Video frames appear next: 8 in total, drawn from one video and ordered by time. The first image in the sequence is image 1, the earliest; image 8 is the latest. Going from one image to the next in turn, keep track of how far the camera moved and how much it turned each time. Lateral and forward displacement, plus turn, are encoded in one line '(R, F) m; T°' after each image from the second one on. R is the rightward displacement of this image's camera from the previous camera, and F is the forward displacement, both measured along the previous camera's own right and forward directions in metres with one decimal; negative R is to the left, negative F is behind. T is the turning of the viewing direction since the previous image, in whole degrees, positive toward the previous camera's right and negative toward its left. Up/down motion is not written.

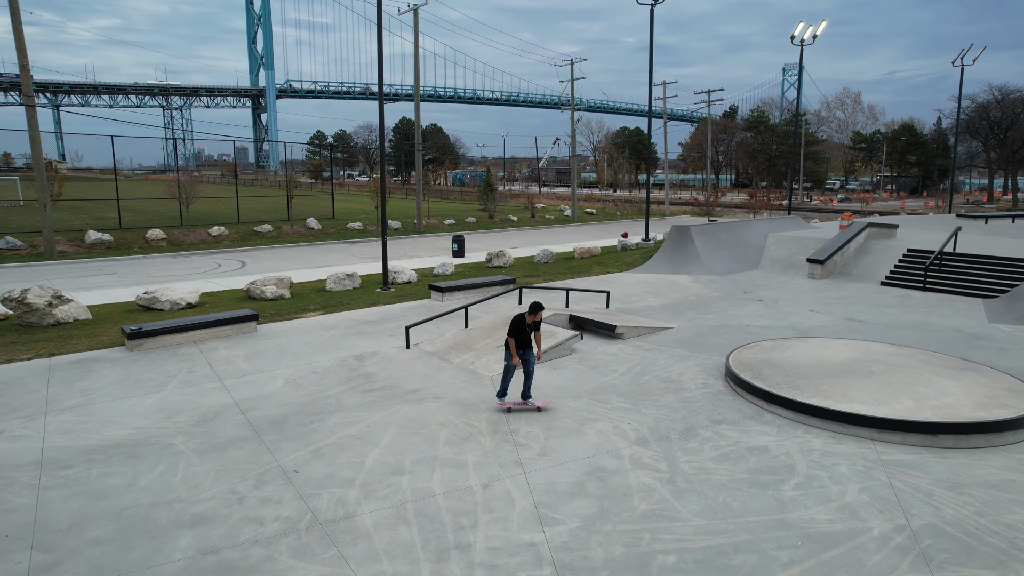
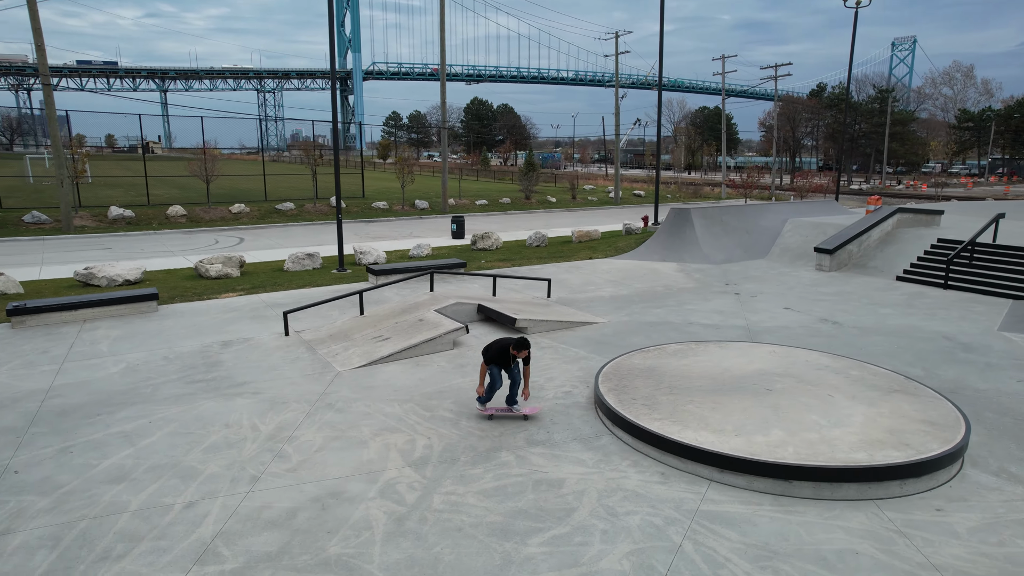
(+2.8, +1.3) m; -8°
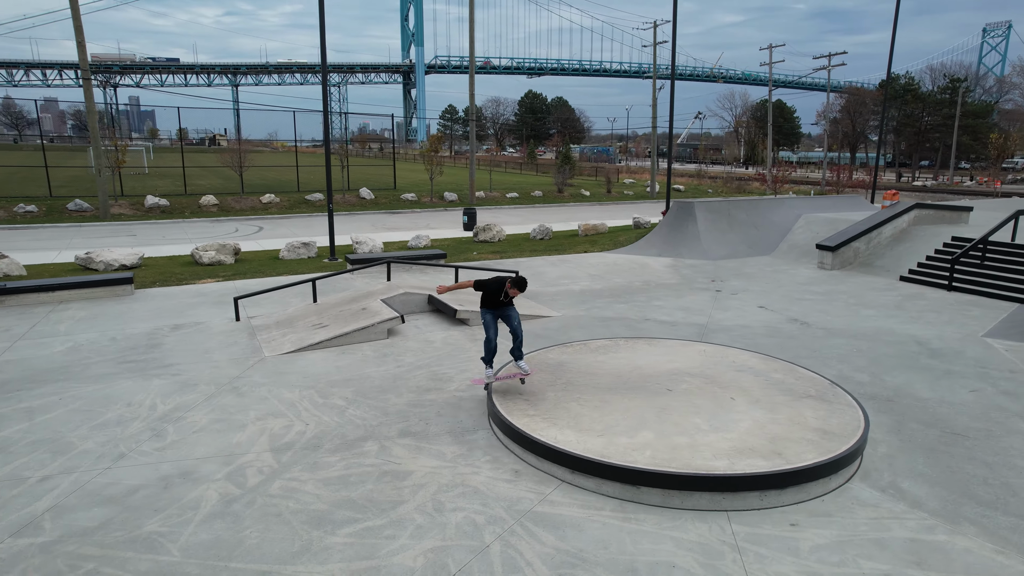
(+1.7, +0.2) m; -5°
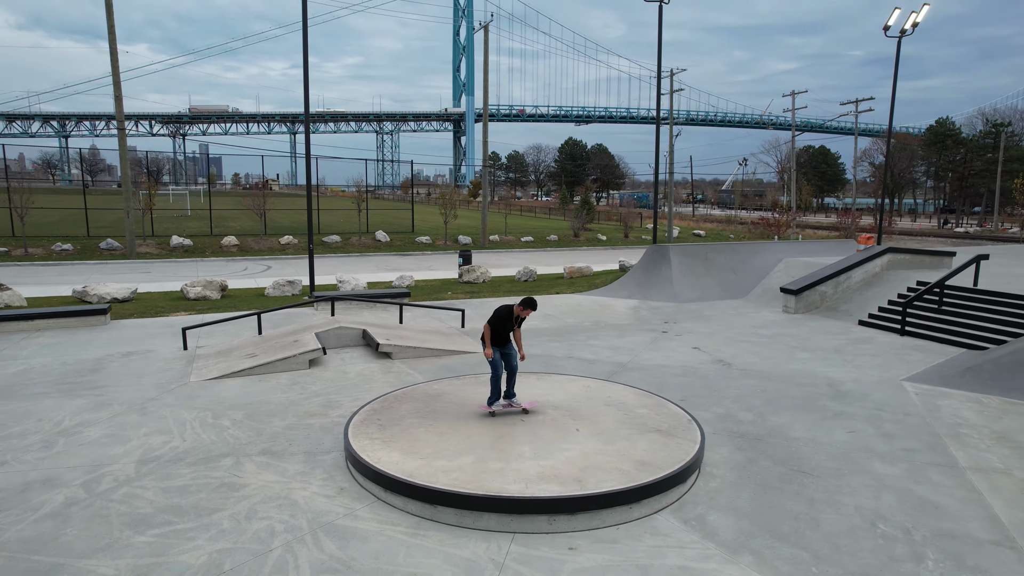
(+1.9, -0.3) m; -4°
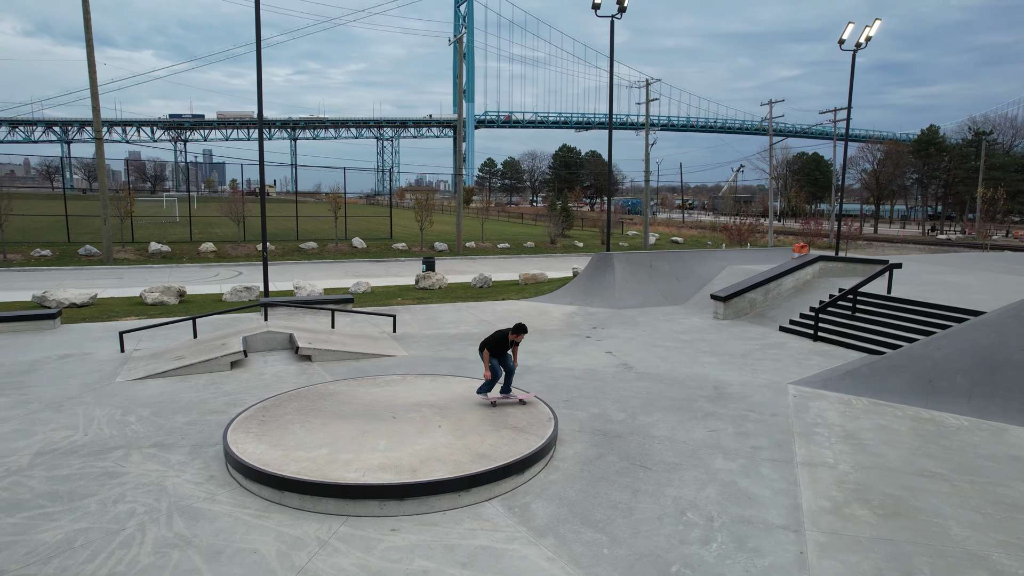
(+1.4, -0.5) m; 0°
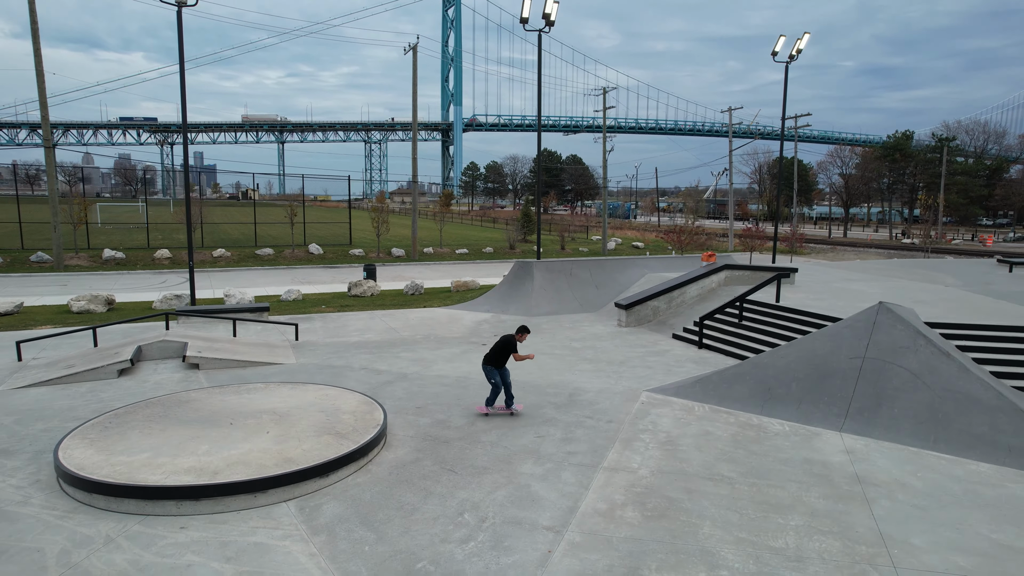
(+1.9, -0.5) m; 0°
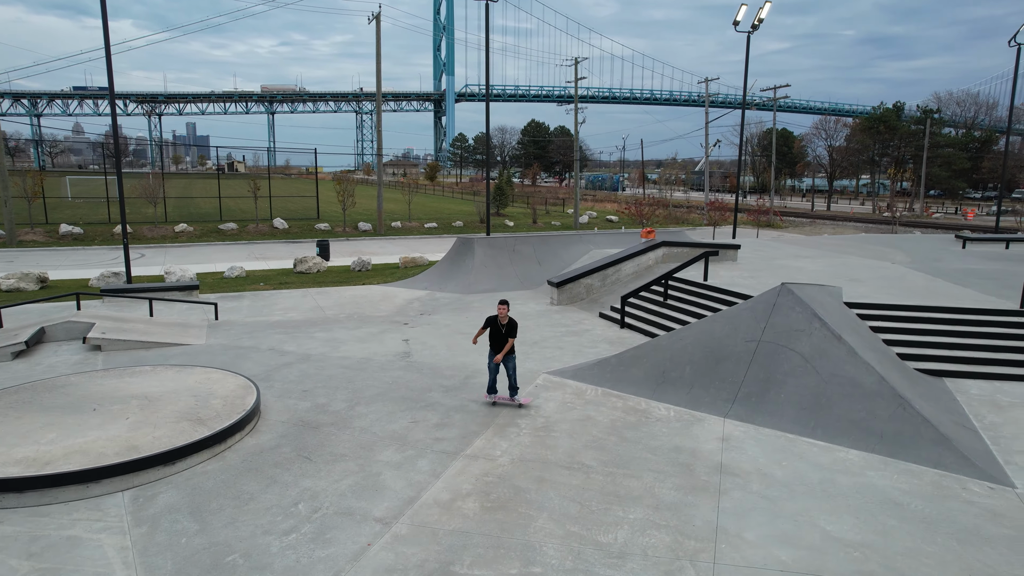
(+1.5, +0.2) m; 0°
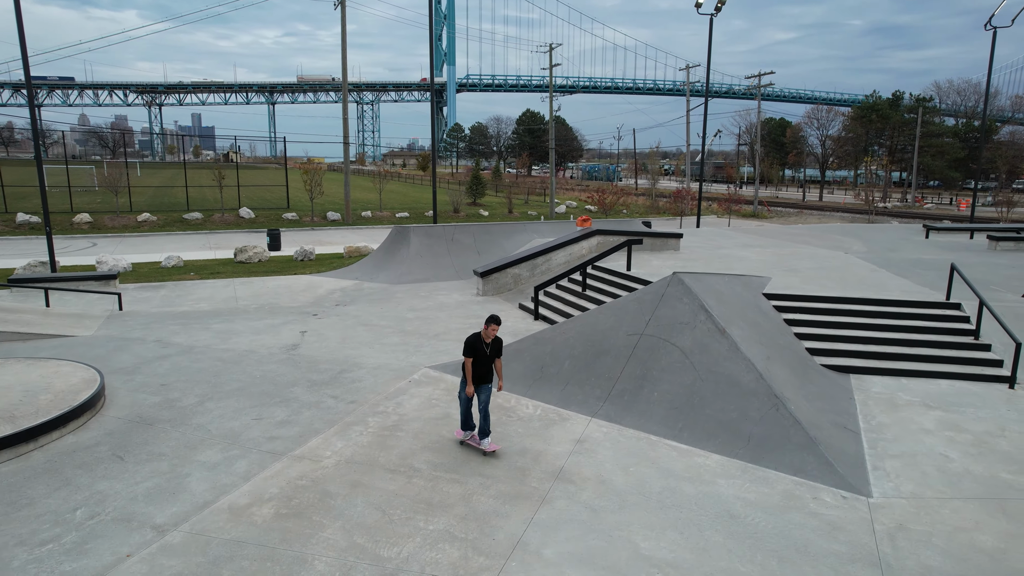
(+1.7, +0.6) m; -1°
